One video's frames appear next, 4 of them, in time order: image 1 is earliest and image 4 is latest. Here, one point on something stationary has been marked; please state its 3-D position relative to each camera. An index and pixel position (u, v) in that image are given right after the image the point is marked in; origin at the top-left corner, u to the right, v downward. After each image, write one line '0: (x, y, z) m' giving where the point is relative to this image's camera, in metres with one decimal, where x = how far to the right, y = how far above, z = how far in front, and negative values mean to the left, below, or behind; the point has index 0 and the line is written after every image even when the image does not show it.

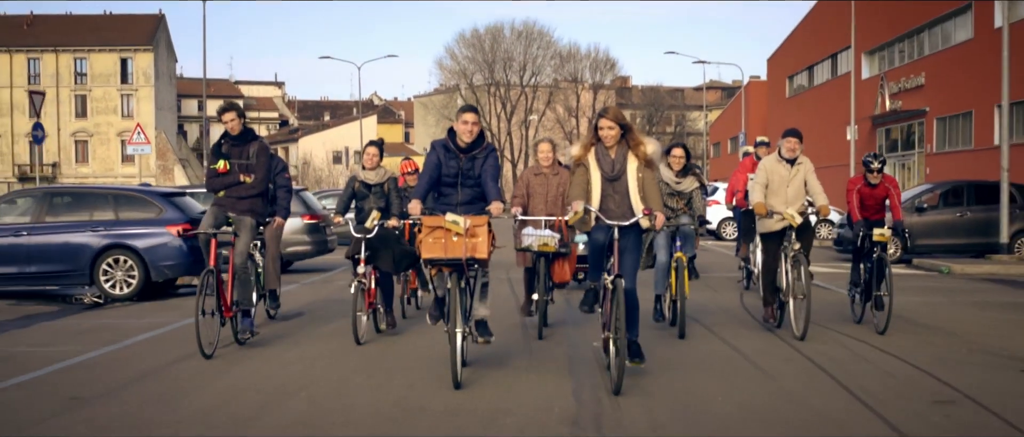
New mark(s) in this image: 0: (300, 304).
0: (-2.5, -1.0, +11.4) m
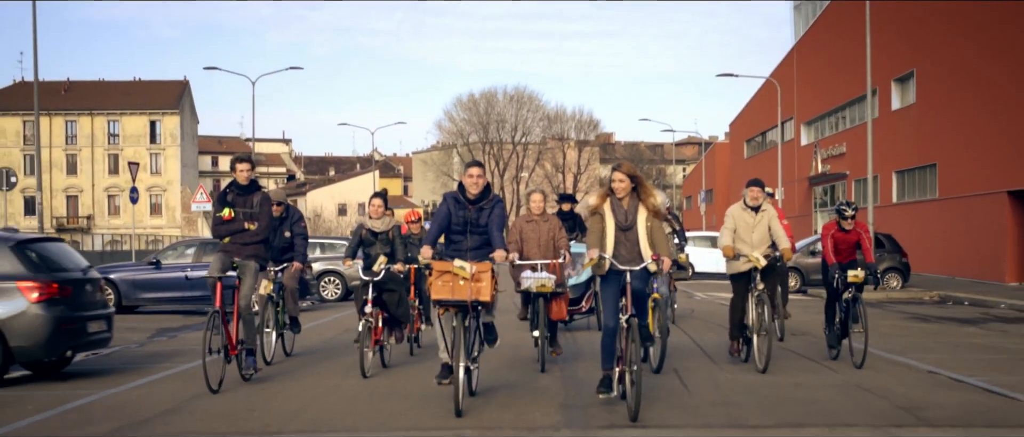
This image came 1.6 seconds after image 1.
0: (-2.6, -1.6, +12.2) m
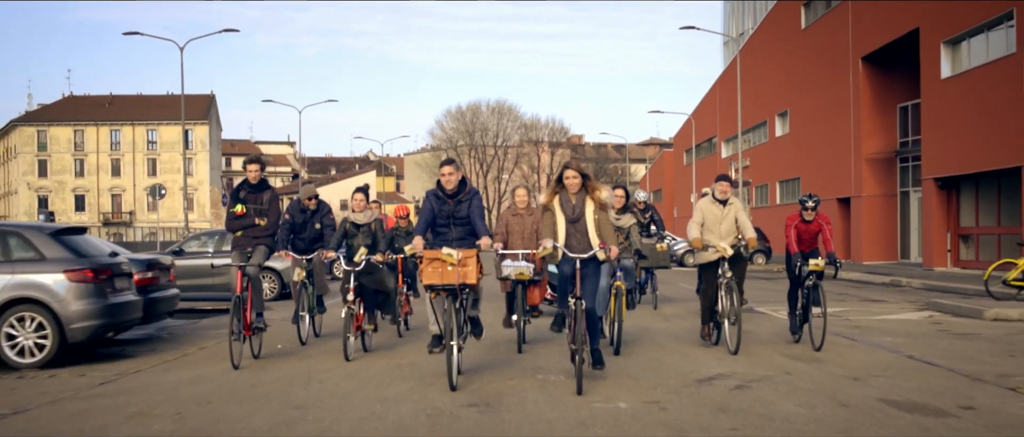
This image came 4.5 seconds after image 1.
0: (-2.9, -1.5, +13.8) m
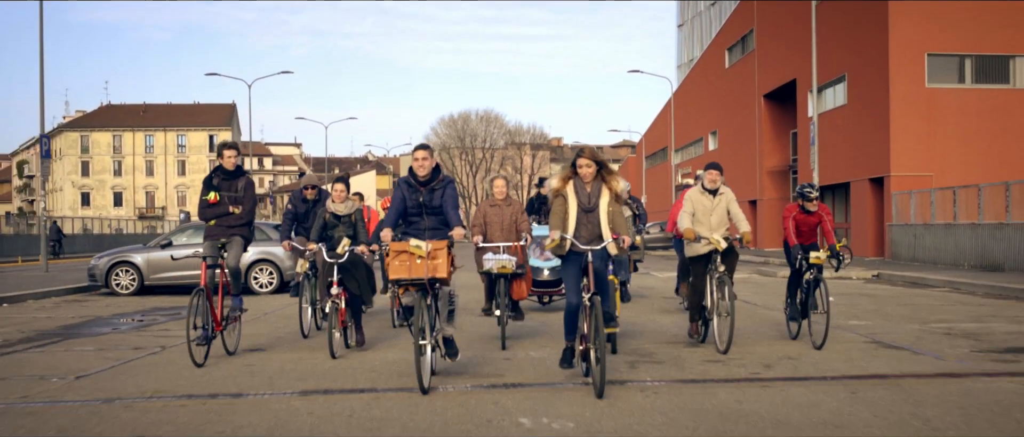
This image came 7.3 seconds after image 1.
0: (-3.1, -1.4, +15.4) m
